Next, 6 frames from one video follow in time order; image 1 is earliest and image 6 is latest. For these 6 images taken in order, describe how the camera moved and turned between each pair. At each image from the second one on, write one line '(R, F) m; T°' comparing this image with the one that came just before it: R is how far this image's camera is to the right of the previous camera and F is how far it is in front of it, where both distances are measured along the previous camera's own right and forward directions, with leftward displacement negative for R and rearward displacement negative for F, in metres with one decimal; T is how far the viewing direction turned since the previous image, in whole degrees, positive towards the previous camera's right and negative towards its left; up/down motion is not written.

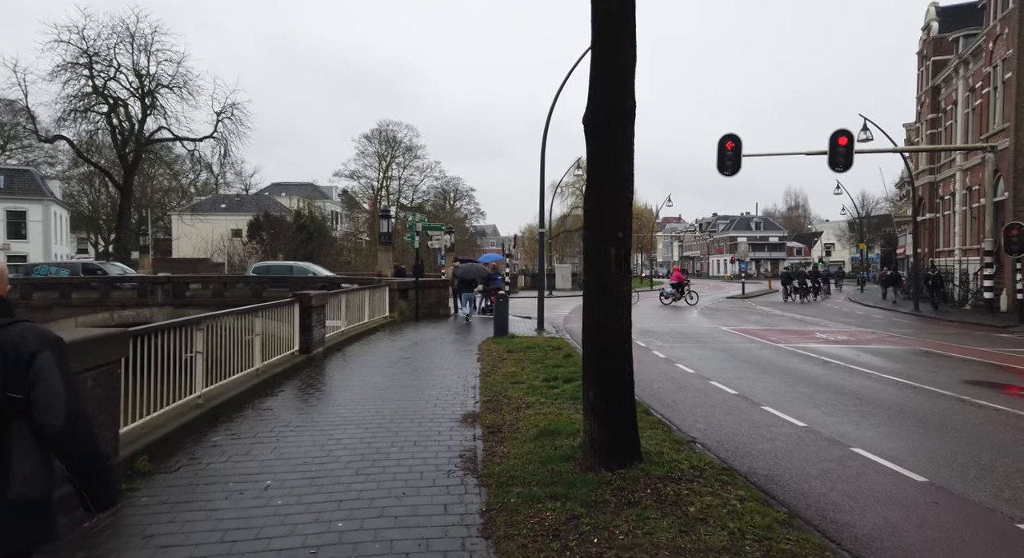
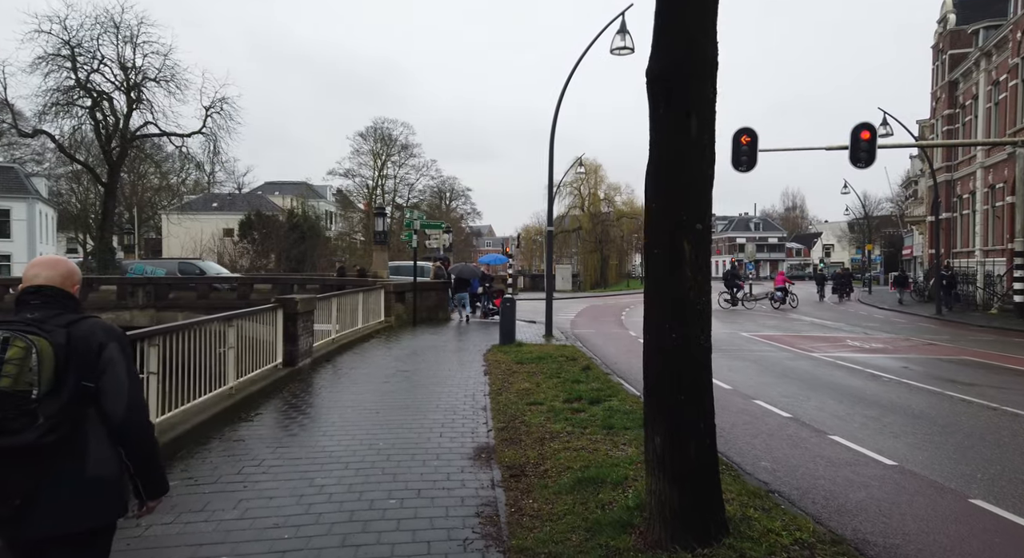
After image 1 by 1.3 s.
(-0.3, +1.3) m; 0°
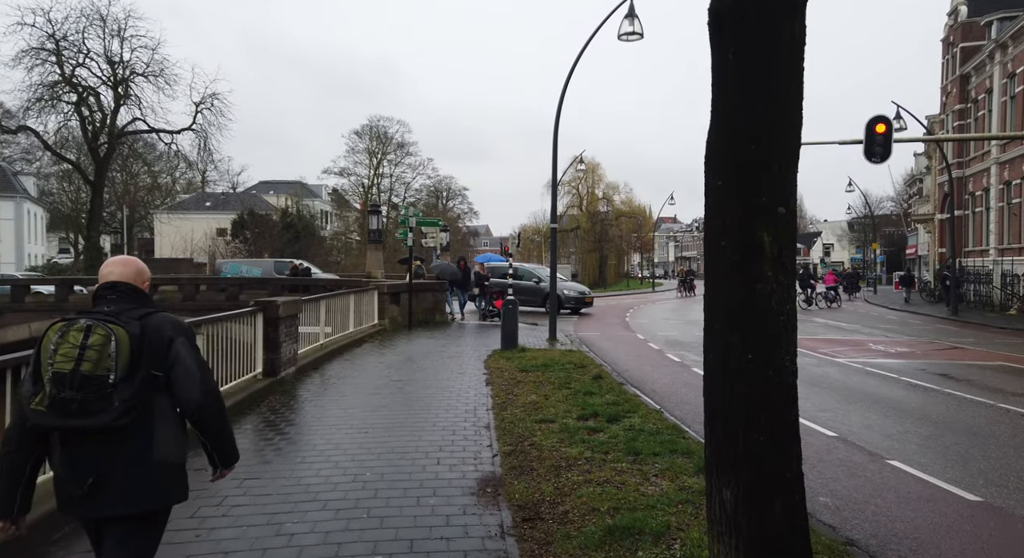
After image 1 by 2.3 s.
(-0.1, +0.9) m; 0°
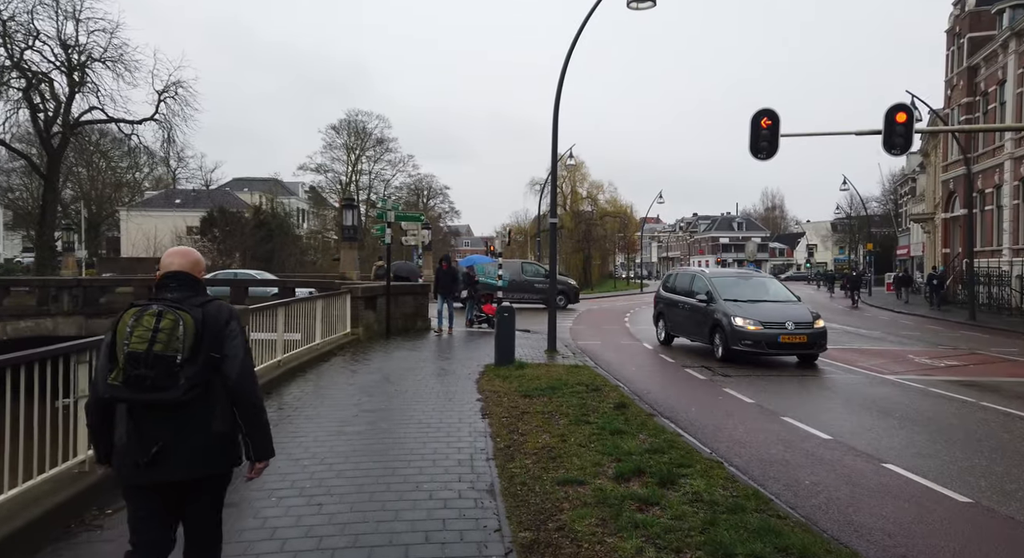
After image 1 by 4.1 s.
(-0.2, +1.9) m; +2°
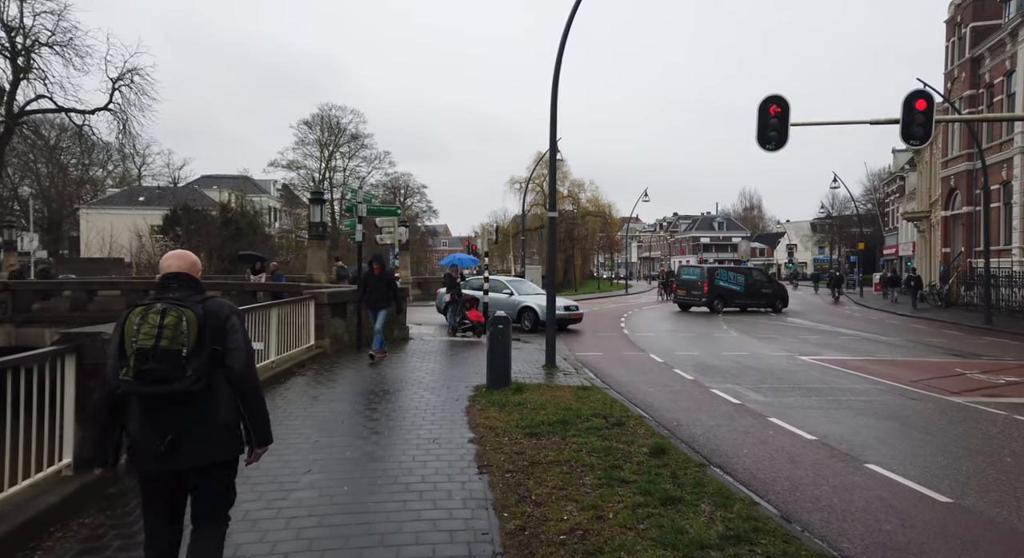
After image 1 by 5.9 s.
(-0.2, +1.8) m; +2°
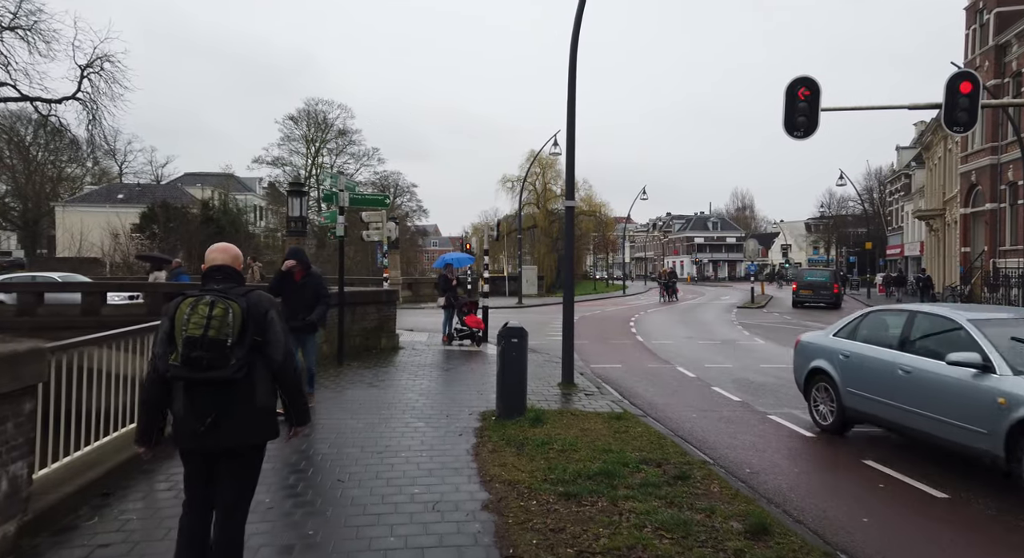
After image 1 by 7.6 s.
(-0.3, +1.7) m; +1°
